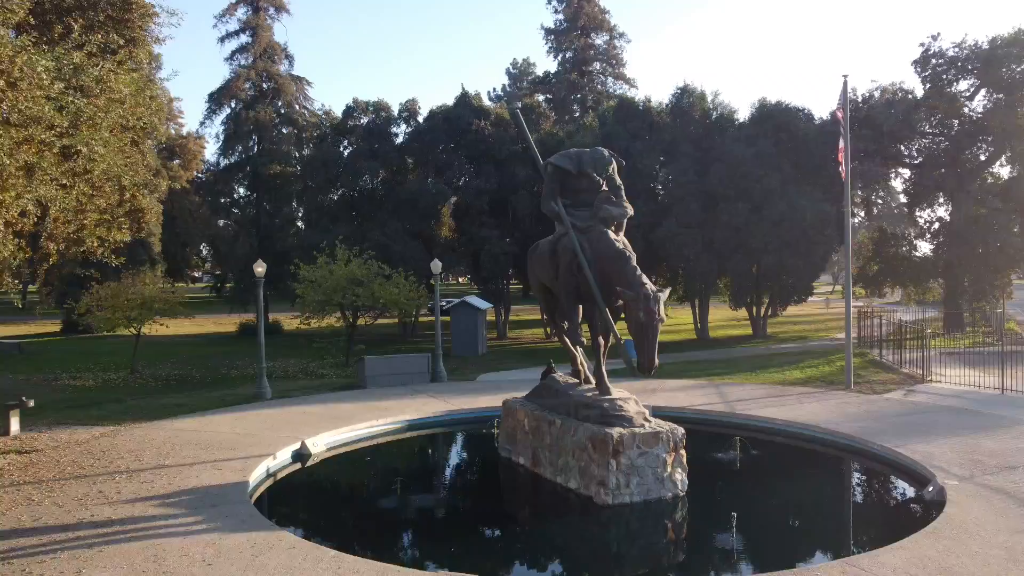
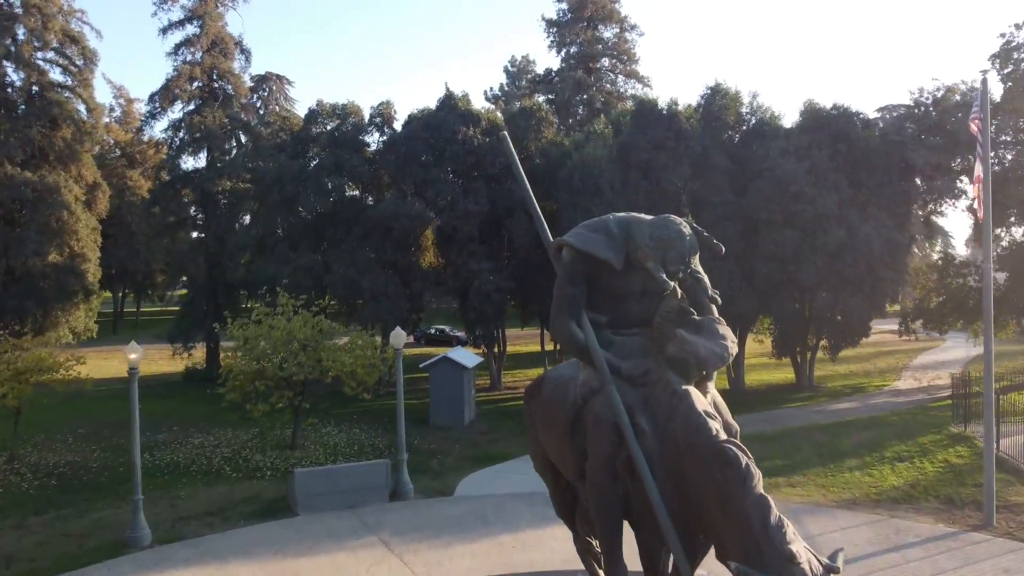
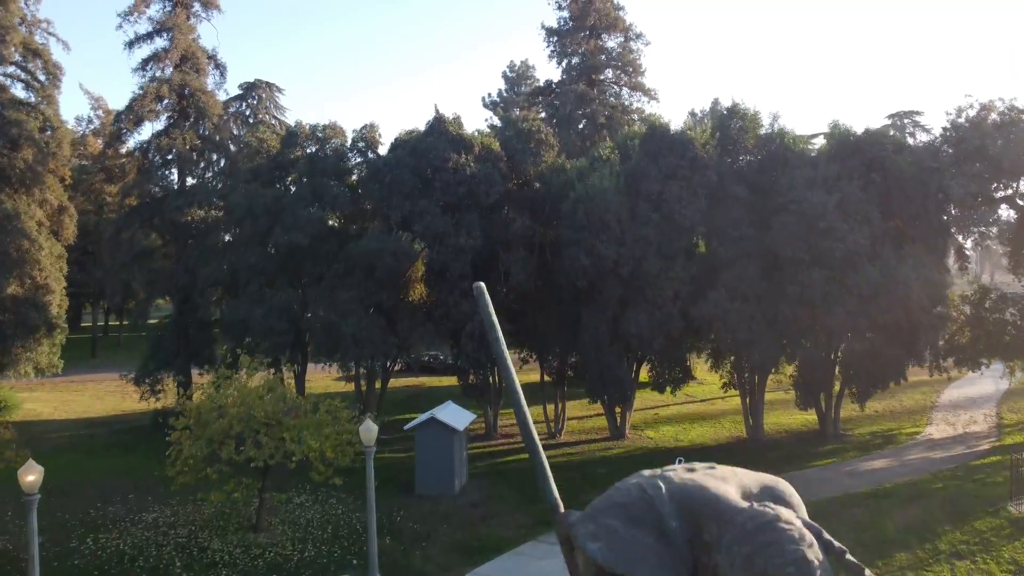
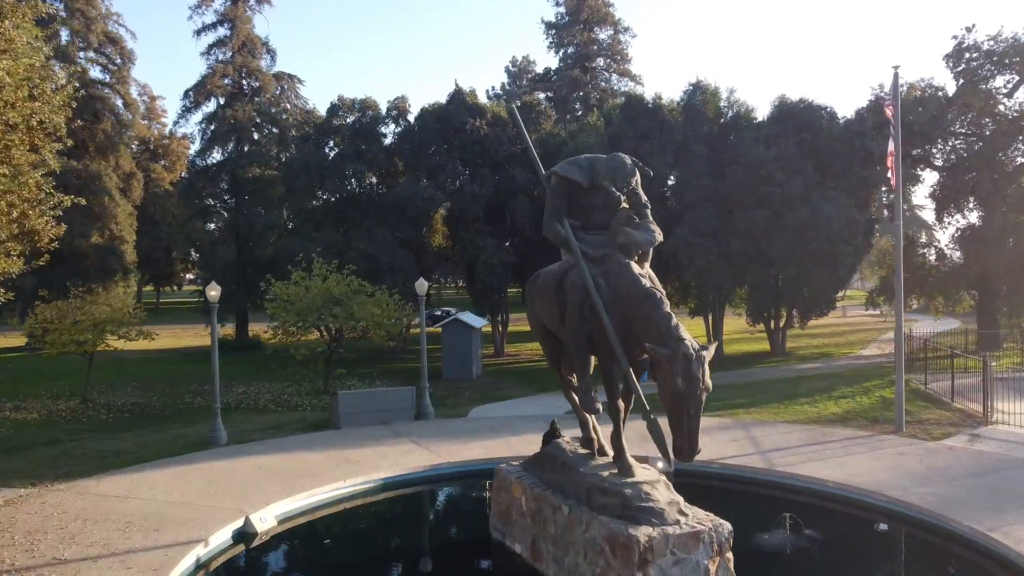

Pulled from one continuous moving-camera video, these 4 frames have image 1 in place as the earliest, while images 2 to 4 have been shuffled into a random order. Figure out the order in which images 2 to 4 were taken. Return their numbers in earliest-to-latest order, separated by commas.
4, 2, 3
